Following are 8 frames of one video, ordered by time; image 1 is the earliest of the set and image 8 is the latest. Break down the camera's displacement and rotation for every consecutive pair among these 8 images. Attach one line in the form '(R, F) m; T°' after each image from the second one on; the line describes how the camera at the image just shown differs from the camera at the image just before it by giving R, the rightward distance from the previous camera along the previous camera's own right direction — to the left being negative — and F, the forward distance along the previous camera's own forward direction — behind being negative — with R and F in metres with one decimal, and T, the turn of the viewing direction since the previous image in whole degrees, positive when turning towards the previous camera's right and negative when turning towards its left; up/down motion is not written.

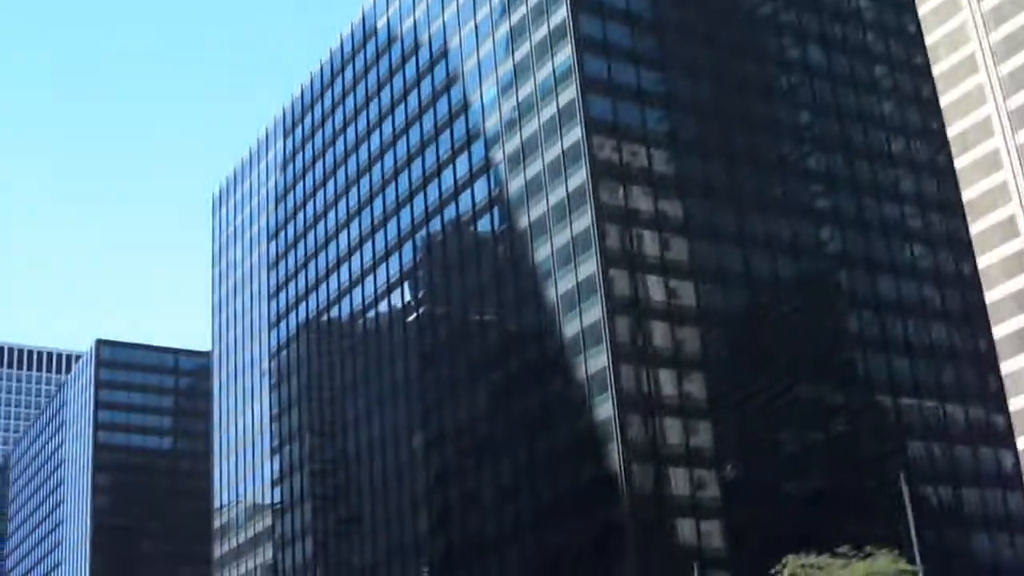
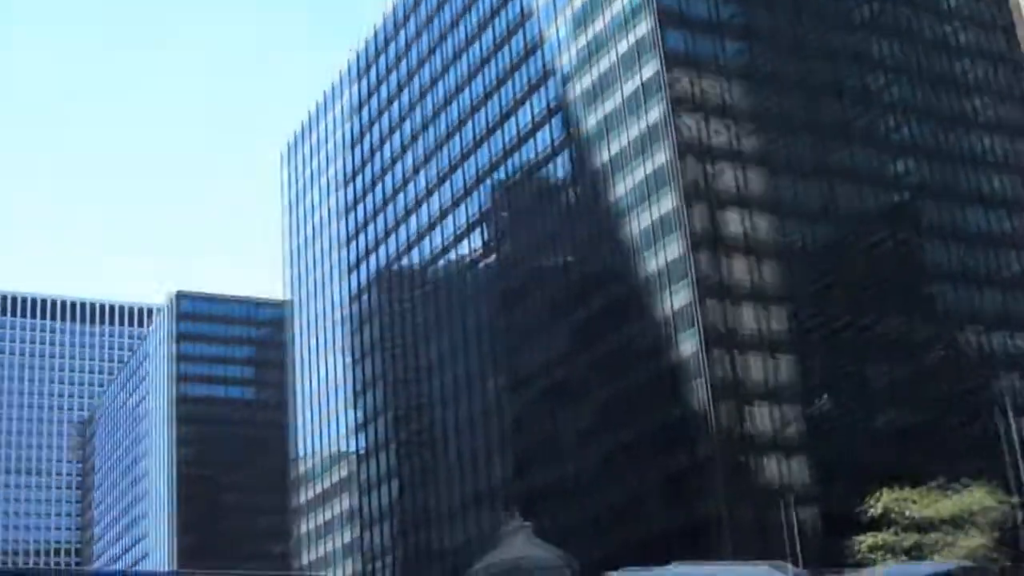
(-0.8, +0.7) m; -3°
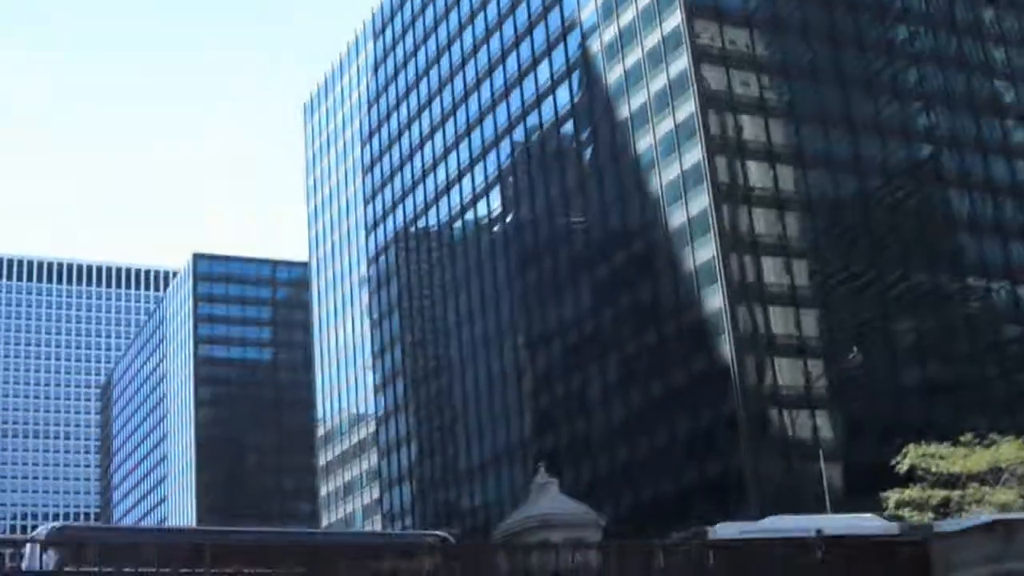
(-0.3, +0.7) m; -1°
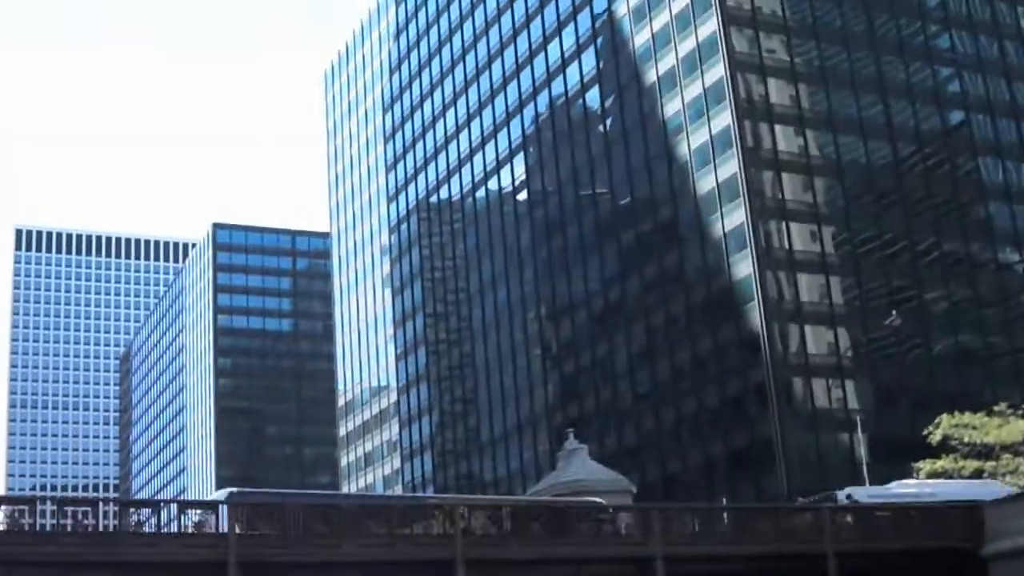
(-0.4, +1.0) m; -1°
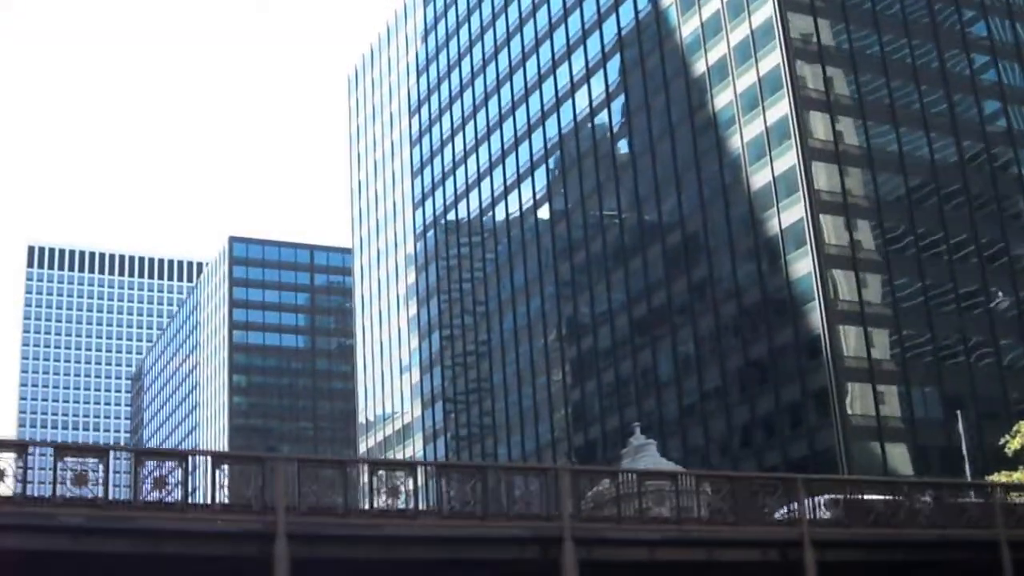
(-1.4, +4.1) m; 0°
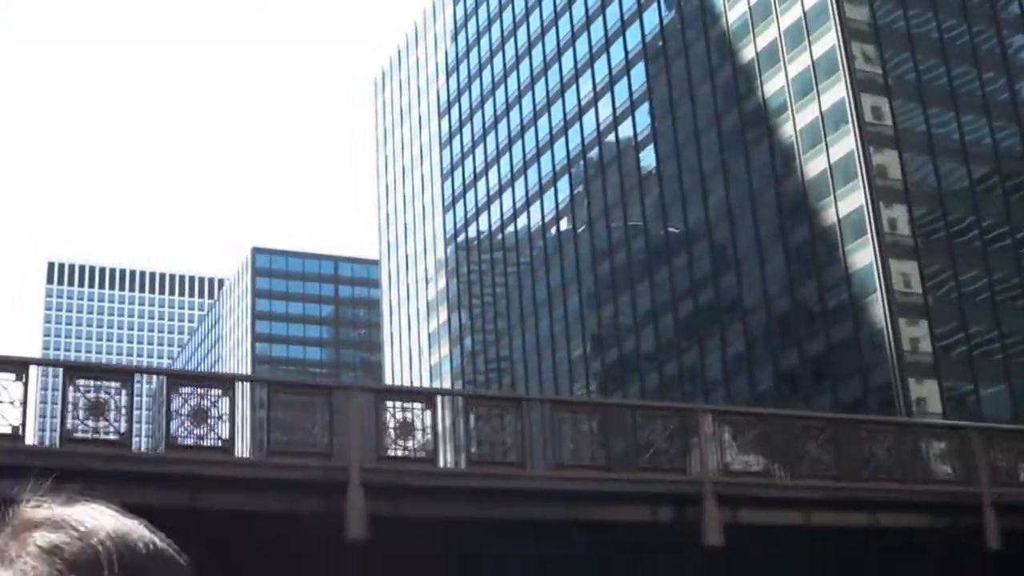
(-1.0, +3.0) m; -1°
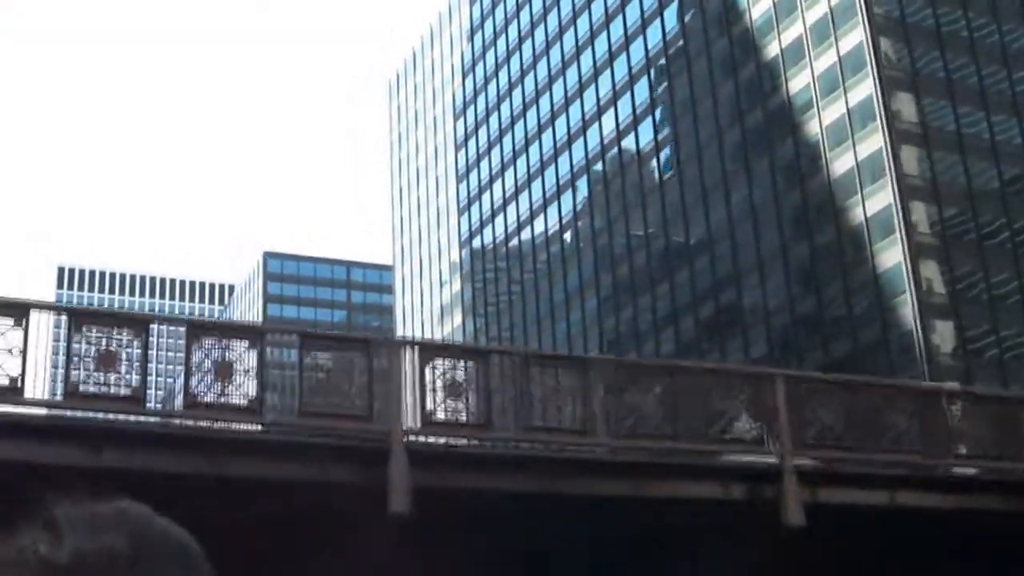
(-0.4, +1.3) m; 0°
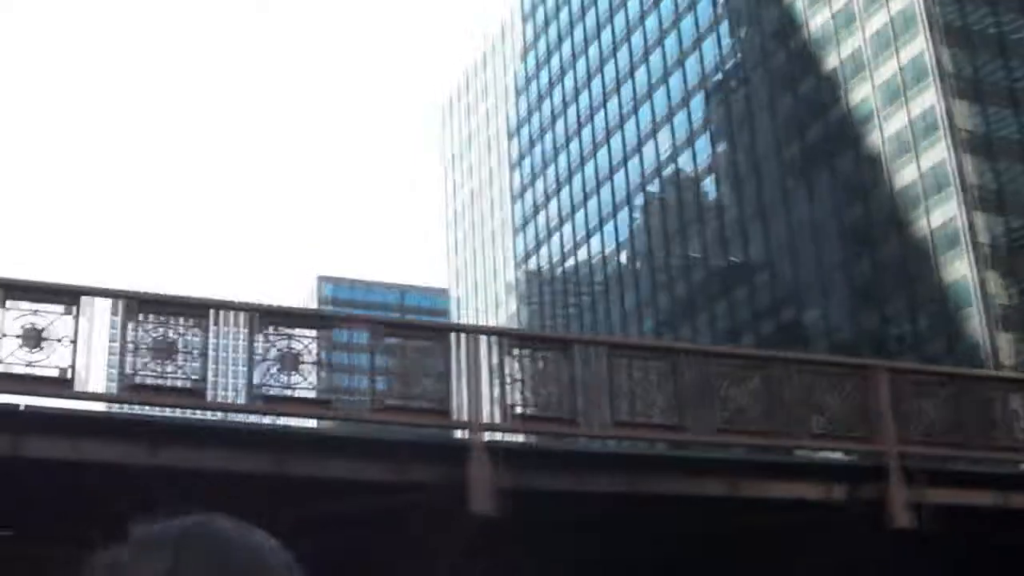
(-0.2, +0.7) m; -2°
